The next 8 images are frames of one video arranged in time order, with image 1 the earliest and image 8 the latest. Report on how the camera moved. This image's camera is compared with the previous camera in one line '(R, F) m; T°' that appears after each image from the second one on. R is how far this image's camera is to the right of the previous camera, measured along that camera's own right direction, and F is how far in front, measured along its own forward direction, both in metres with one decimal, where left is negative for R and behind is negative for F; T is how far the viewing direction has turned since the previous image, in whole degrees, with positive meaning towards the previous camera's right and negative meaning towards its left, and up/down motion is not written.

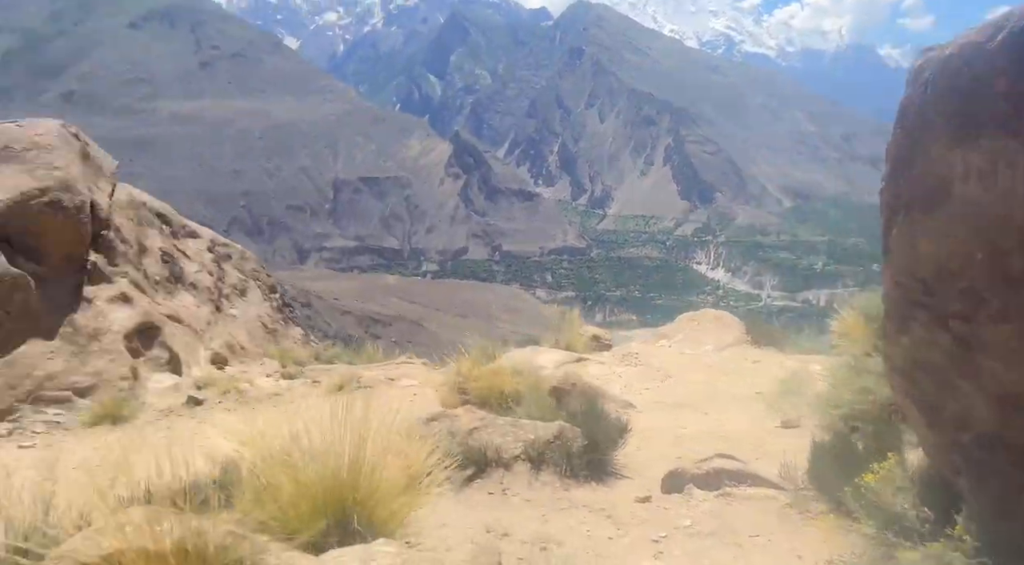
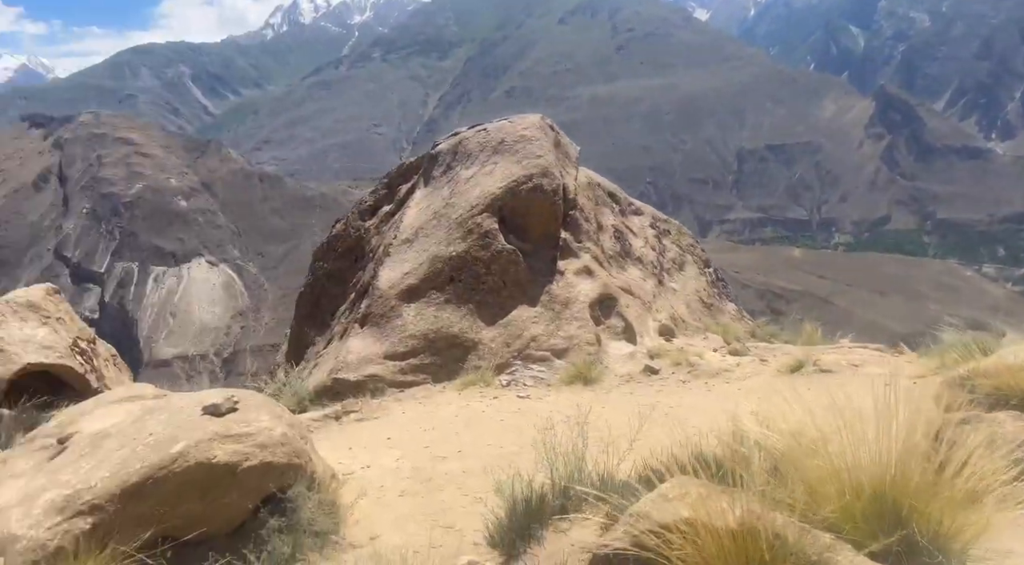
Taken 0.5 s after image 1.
(-0.3, -0.1) m; -27°
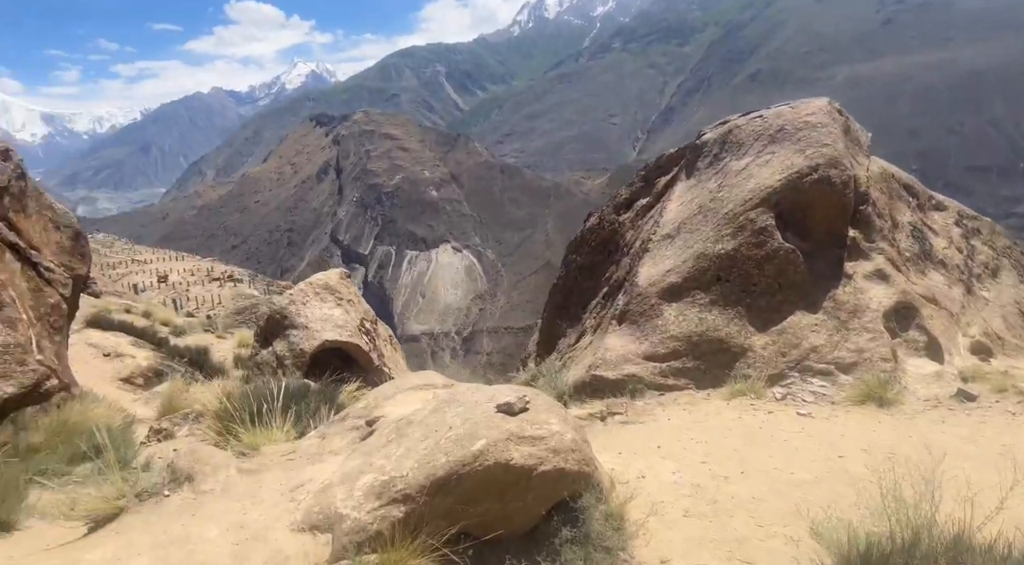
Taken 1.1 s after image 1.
(-0.3, +0.3) m; -16°
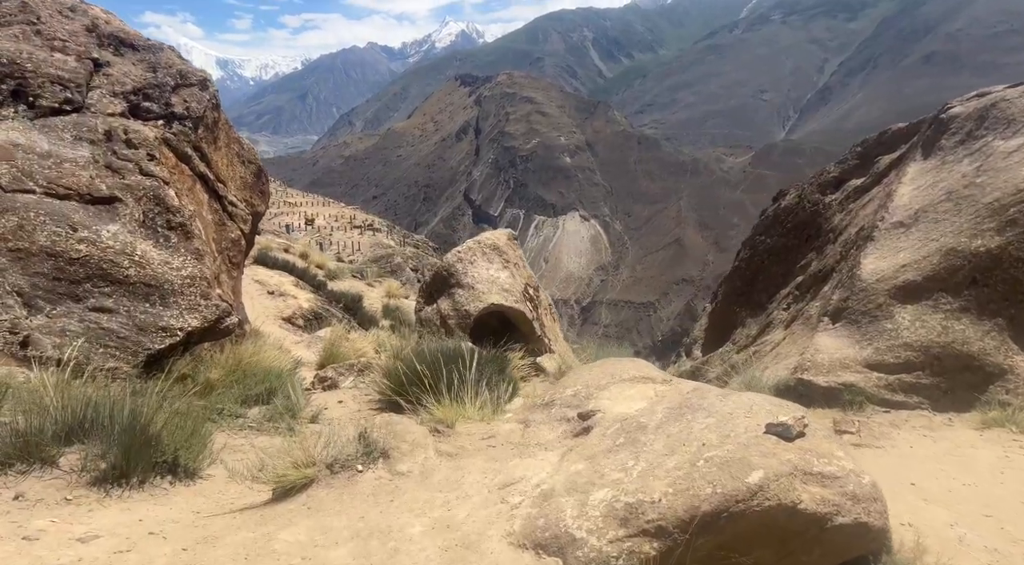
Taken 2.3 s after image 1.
(-0.5, +0.7) m; -9°
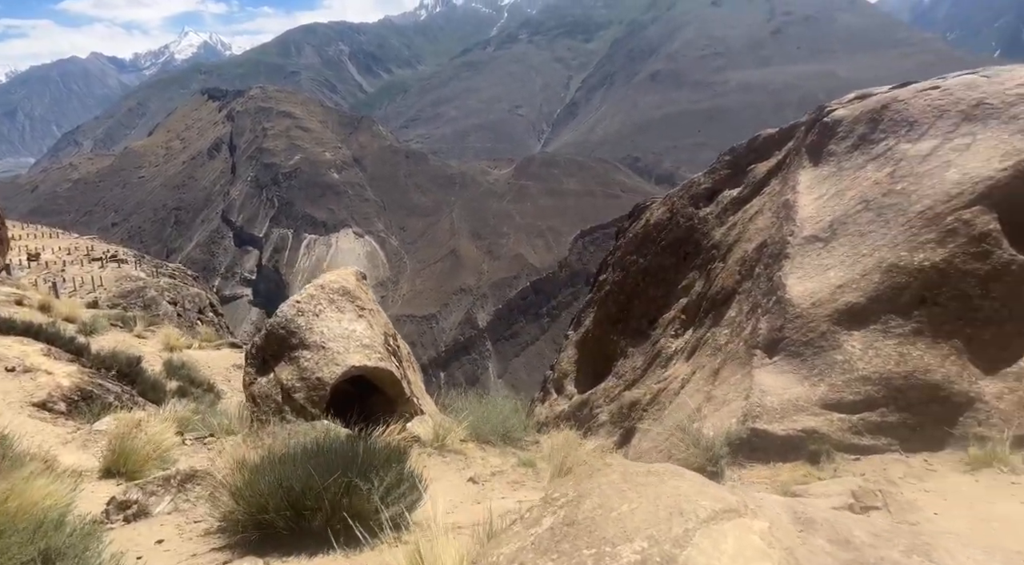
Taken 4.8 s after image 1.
(-0.6, +1.5) m; +15°
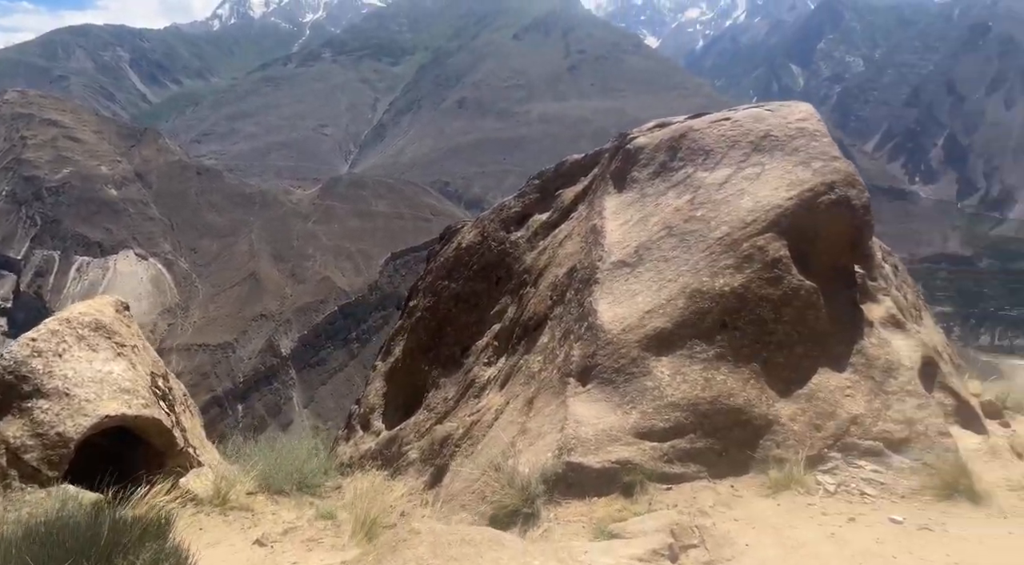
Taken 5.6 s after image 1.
(+0.1, +0.4) m; +13°
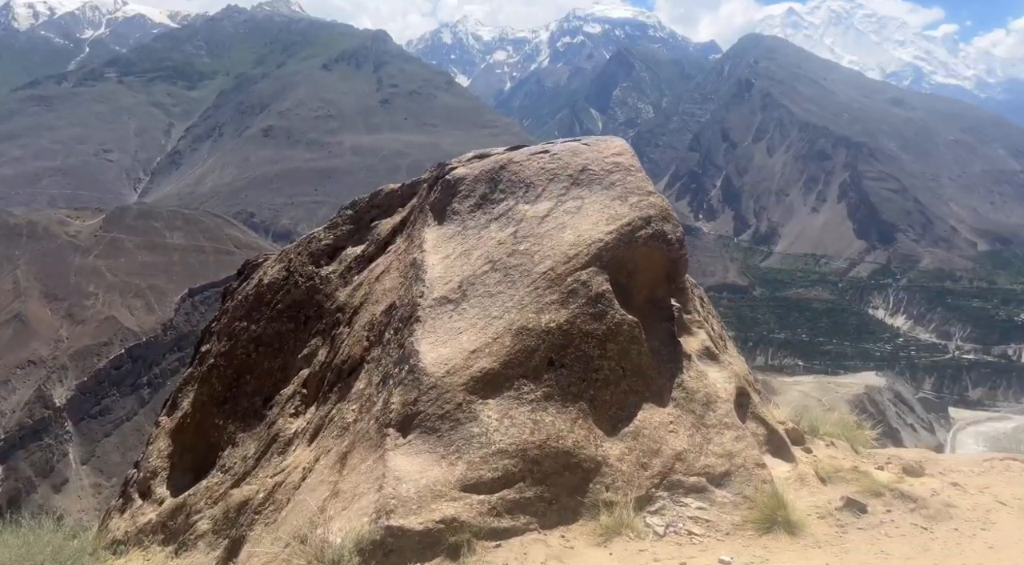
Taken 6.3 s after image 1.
(0.0, +0.5) m; +13°
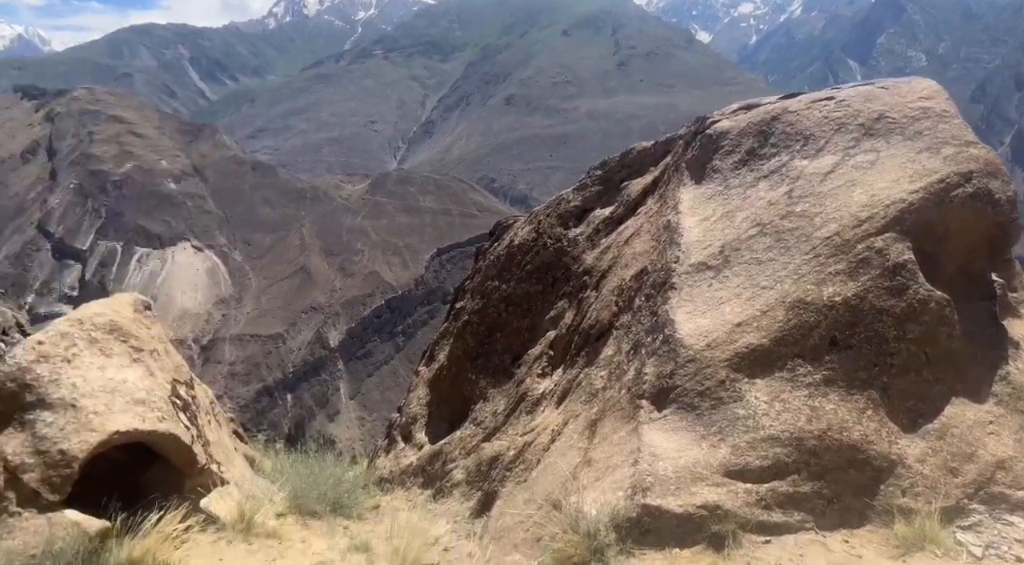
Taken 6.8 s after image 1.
(-0.3, +0.5) m; -16°
